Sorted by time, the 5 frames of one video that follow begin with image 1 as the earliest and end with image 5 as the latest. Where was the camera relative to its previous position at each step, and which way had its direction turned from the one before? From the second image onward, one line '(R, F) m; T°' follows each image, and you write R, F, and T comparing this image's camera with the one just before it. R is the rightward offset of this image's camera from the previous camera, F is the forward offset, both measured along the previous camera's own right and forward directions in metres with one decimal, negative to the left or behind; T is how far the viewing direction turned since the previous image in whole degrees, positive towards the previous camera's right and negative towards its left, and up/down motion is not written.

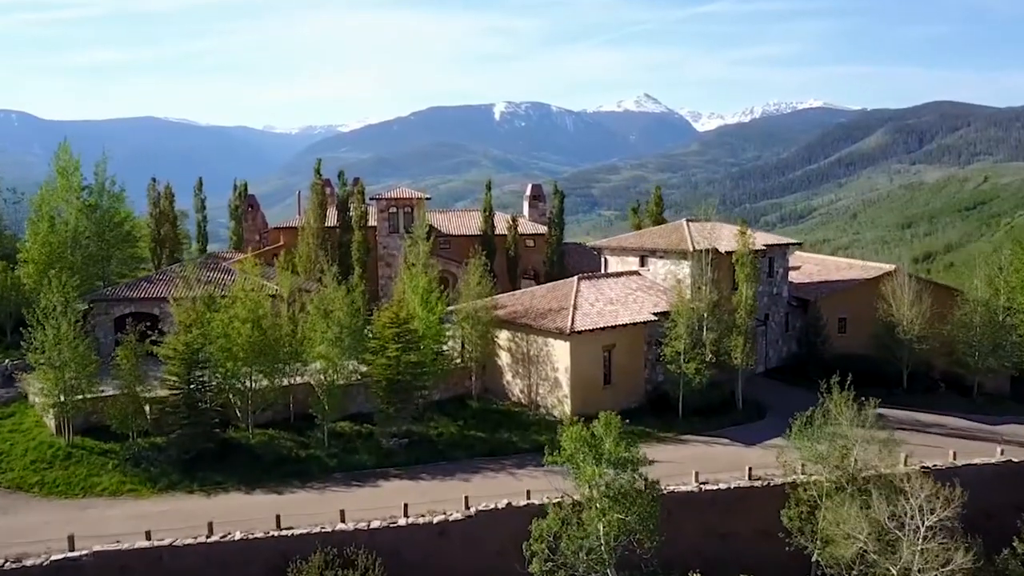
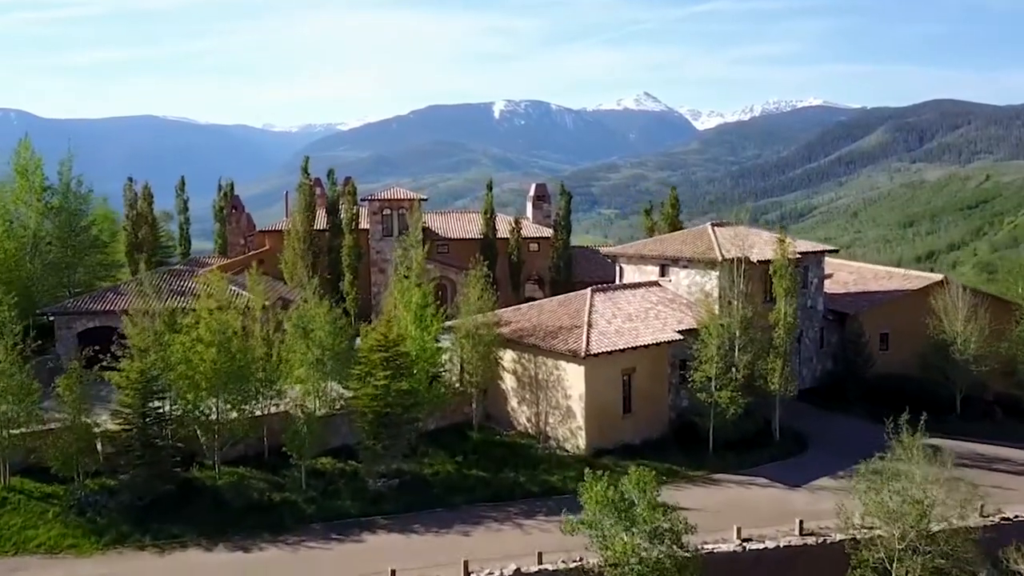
(-0.1, +3.8) m; 0°
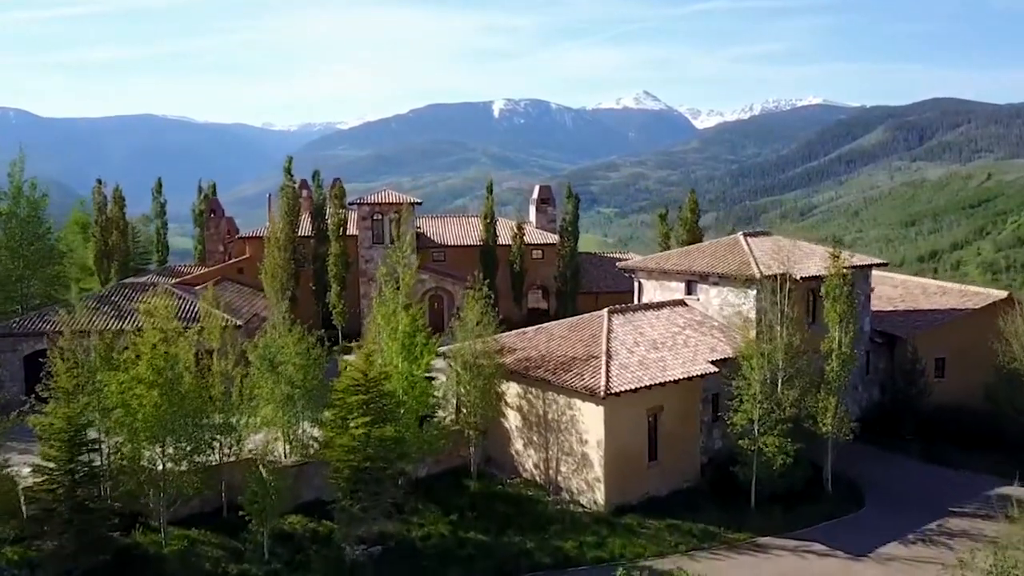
(-0.1, +4.1) m; 0°
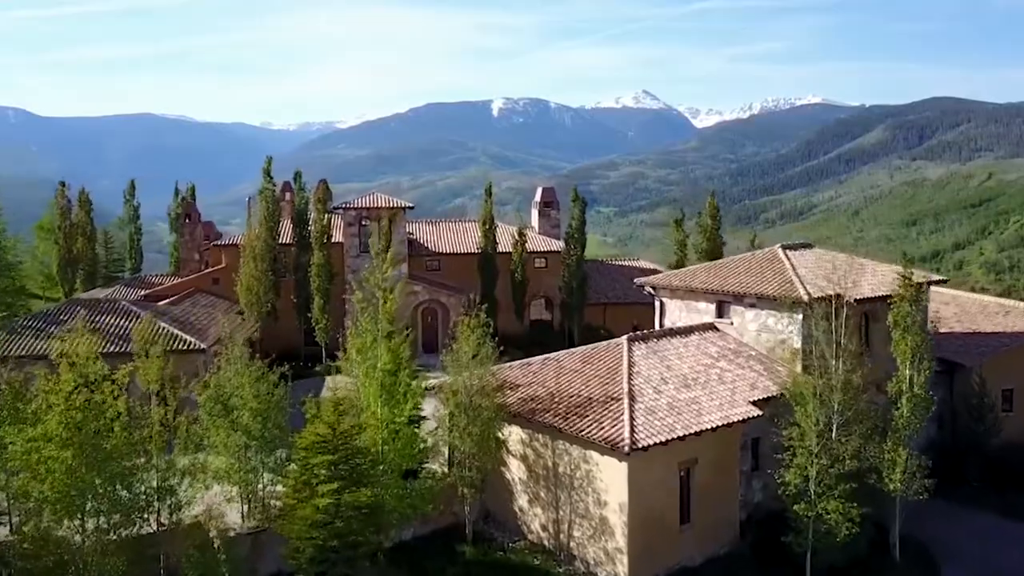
(-0.1, +3.9) m; 0°
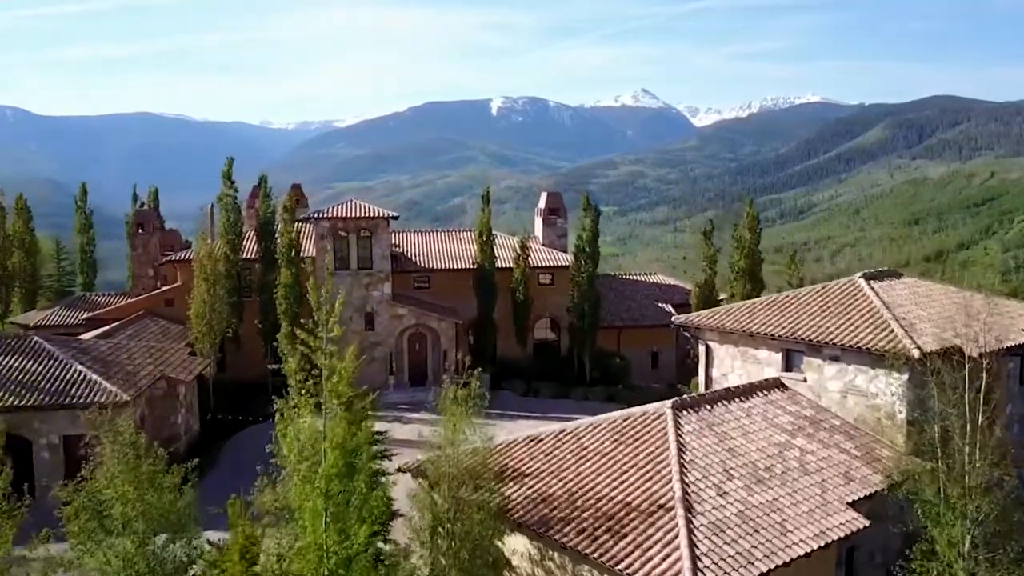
(-0.1, +5.7) m; 0°
